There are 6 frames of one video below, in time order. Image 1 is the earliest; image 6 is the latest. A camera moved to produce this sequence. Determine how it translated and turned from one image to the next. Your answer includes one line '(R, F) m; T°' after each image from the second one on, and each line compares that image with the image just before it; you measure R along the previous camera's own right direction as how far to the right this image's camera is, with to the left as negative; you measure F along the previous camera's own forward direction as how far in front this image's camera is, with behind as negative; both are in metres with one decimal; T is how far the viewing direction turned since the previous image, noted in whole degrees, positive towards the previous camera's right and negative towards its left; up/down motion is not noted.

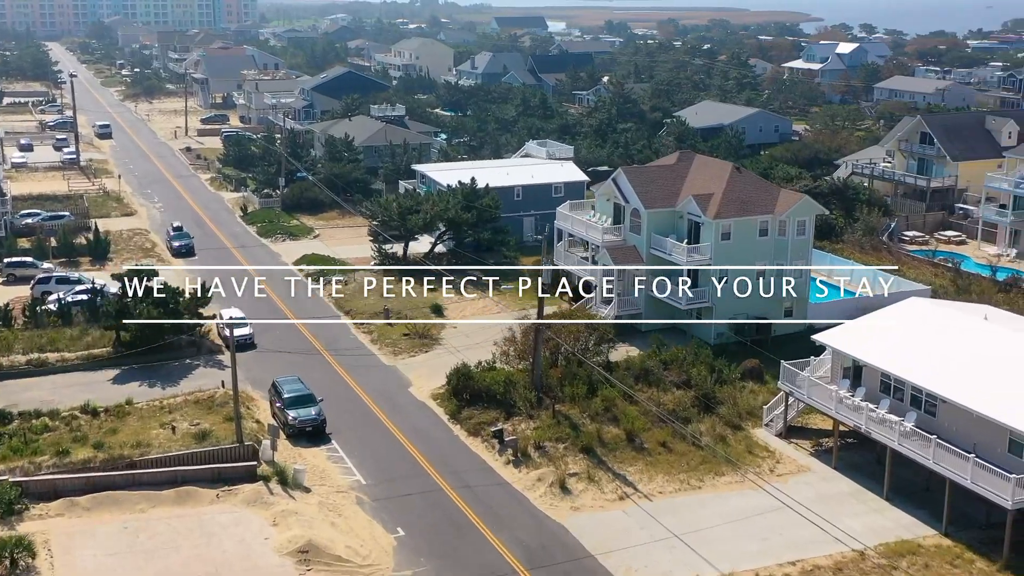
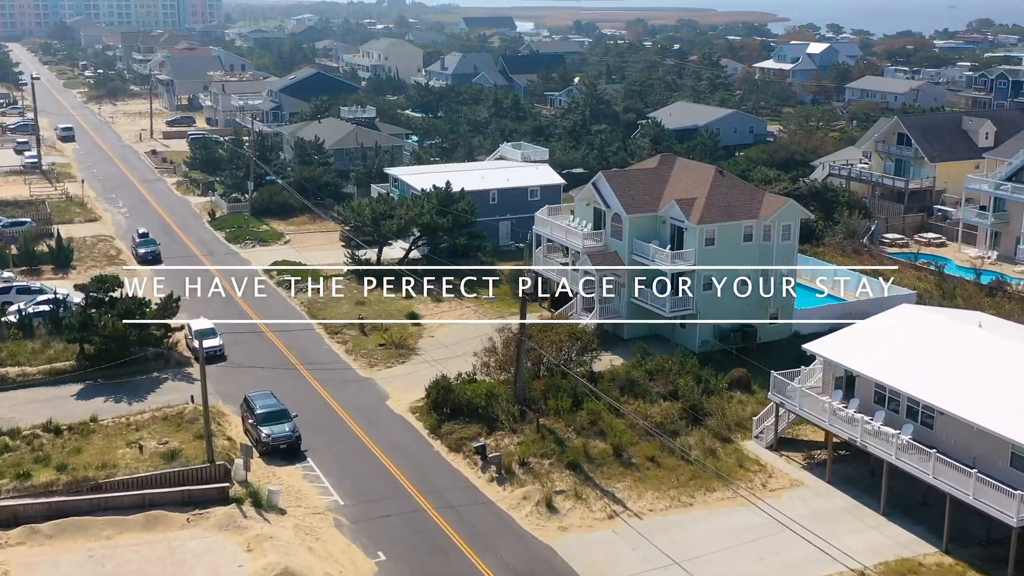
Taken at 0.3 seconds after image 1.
(-0.4, +1.2) m; +2°
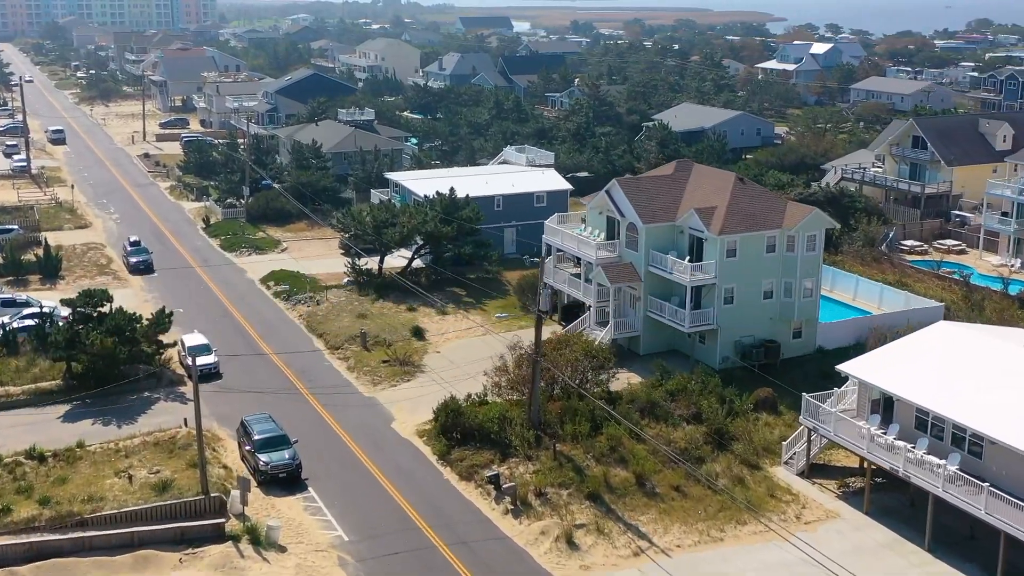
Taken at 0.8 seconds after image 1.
(-0.5, +2.0) m; 0°
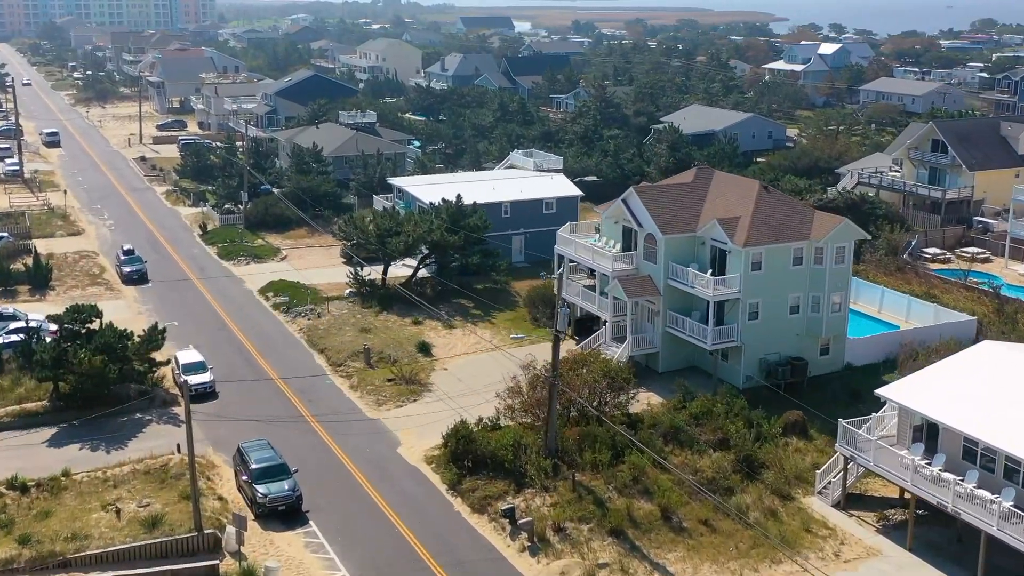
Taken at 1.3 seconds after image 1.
(-0.4, +2.0) m; 0°
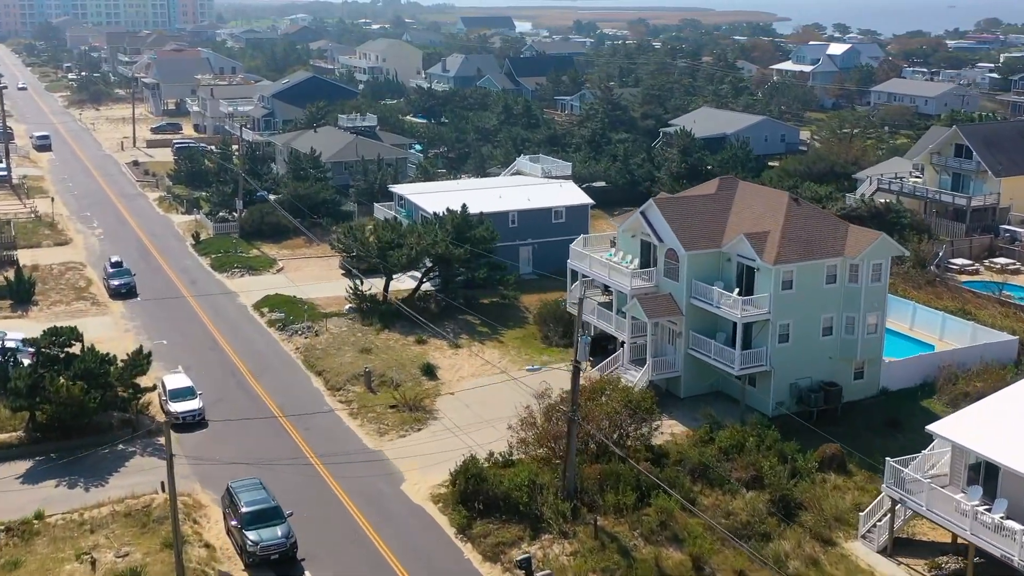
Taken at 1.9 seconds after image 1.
(-0.3, +2.5) m; 0°
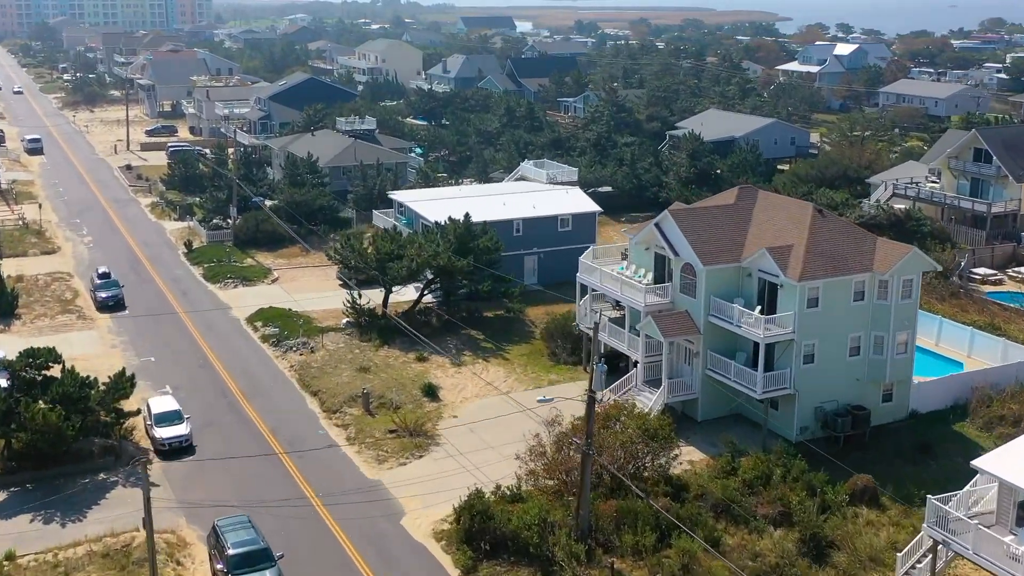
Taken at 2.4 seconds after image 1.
(-0.2, +2.0) m; 0°
